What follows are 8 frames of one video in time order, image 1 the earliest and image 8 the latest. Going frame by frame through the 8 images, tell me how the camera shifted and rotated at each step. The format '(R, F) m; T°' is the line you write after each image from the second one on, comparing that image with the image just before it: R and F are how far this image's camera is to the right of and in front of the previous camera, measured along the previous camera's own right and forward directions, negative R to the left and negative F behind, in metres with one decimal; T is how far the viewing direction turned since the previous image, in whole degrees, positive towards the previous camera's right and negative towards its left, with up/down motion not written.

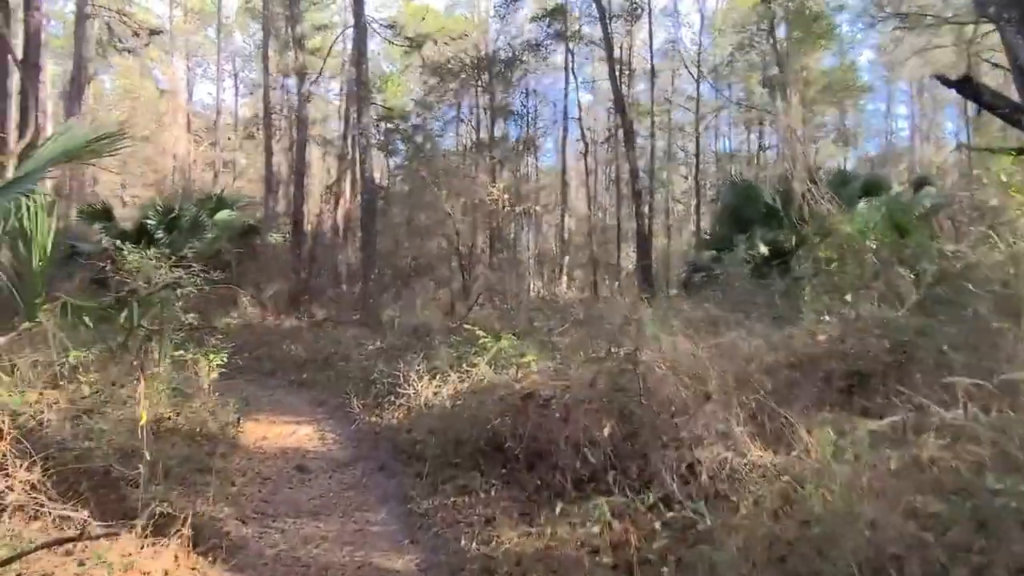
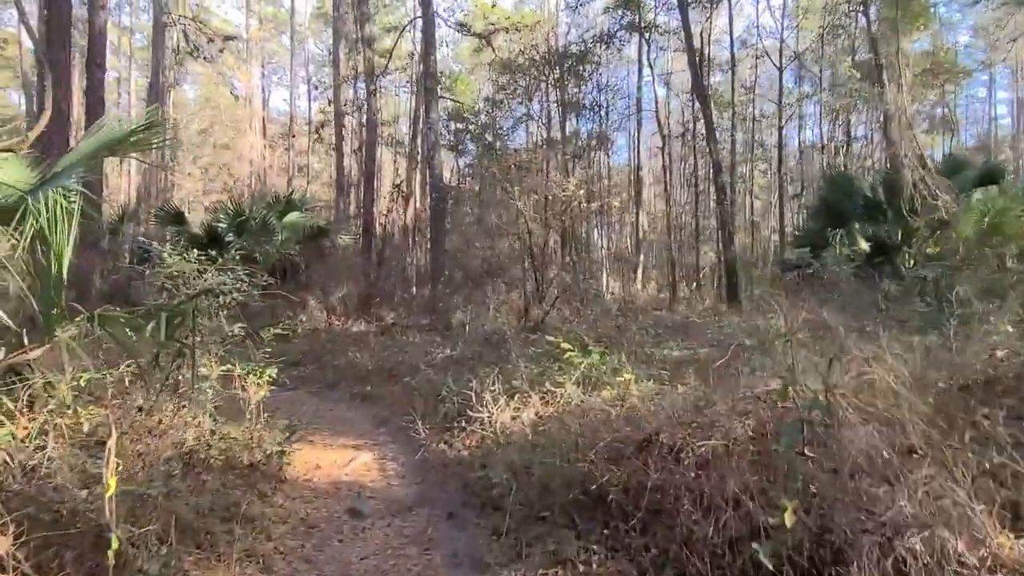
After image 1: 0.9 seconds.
(-0.1, +0.7) m; -5°
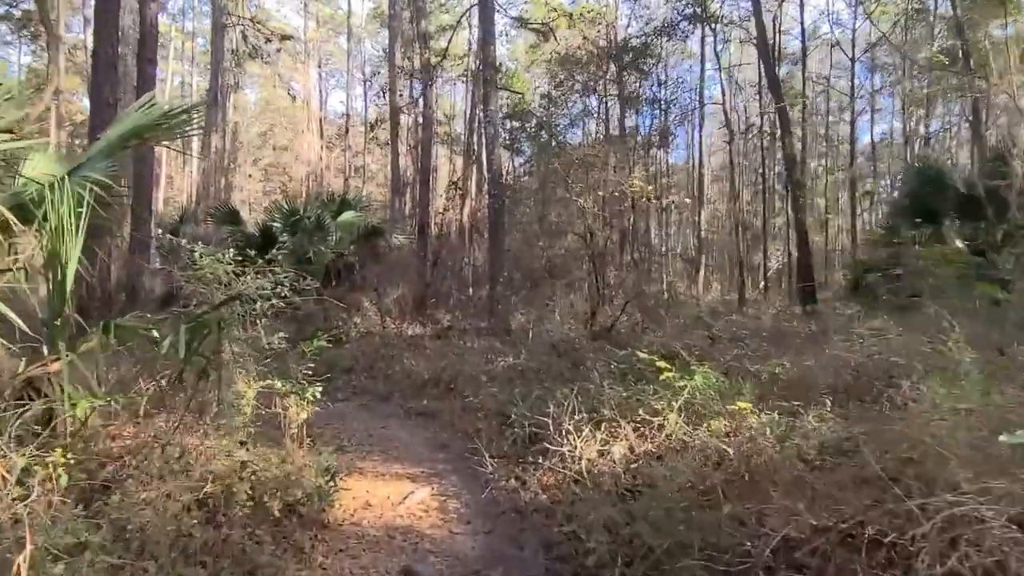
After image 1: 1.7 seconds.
(-0.1, +0.6) m; -4°
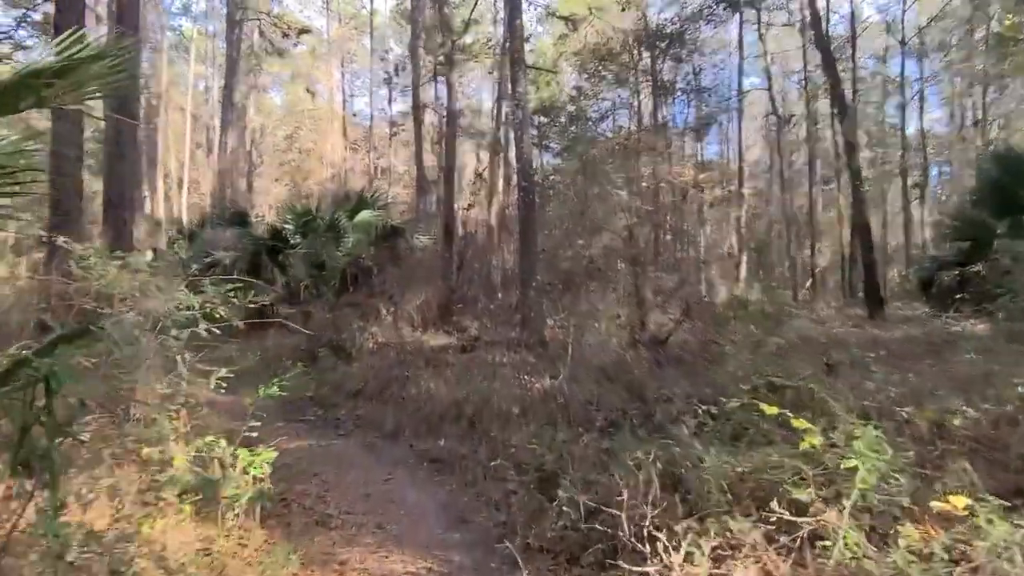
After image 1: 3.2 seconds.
(-0.1, +1.2) m; -2°
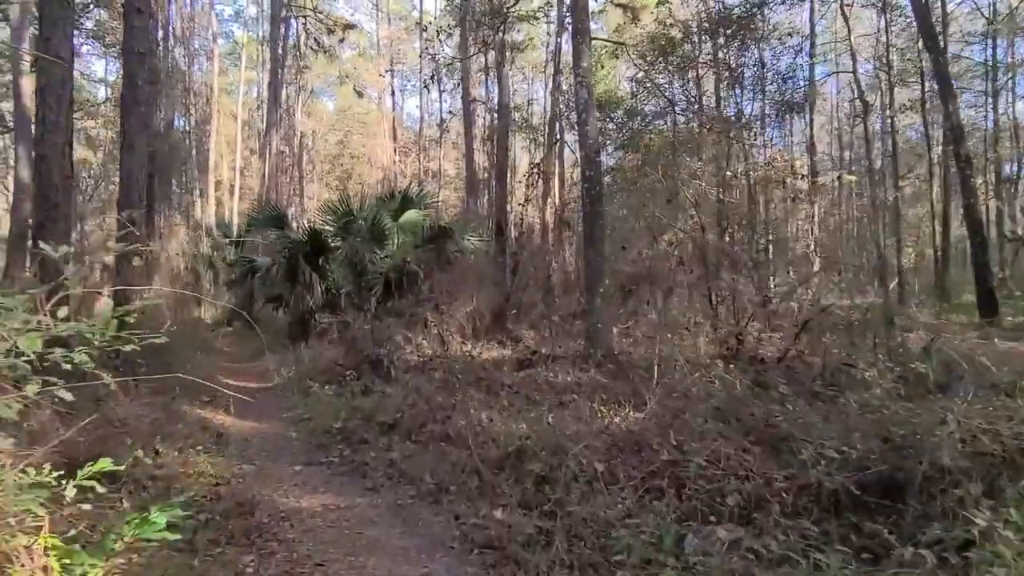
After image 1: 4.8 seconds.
(-0.1, +1.3) m; -4°
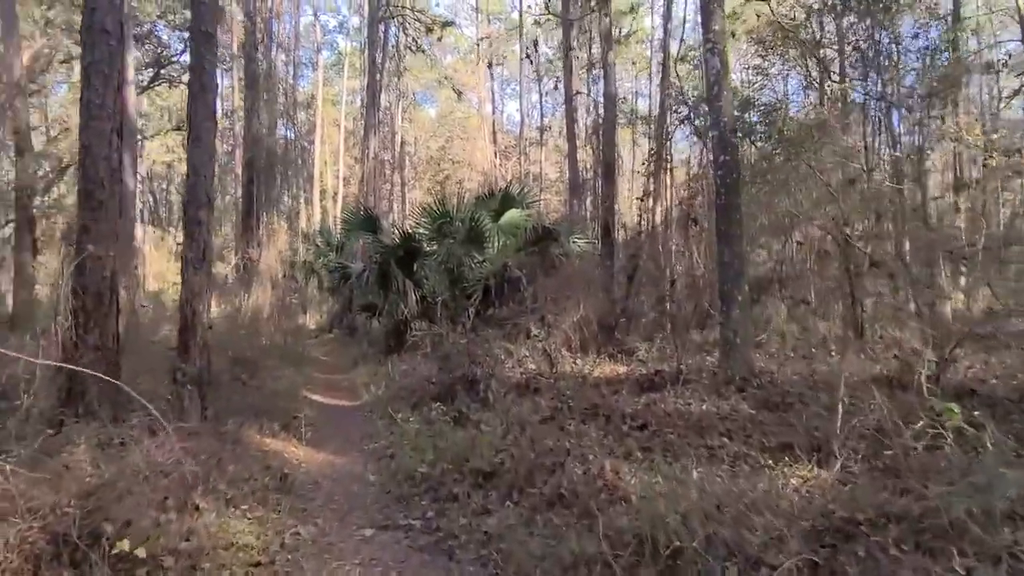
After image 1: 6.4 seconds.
(-0.2, +1.2) m; -8°
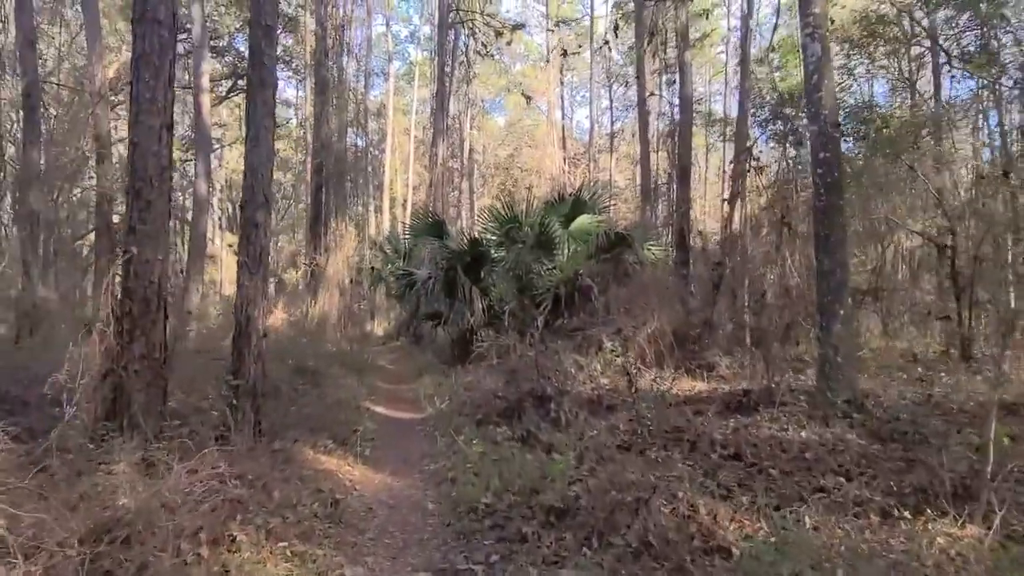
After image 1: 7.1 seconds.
(-0.1, +0.5) m; -5°
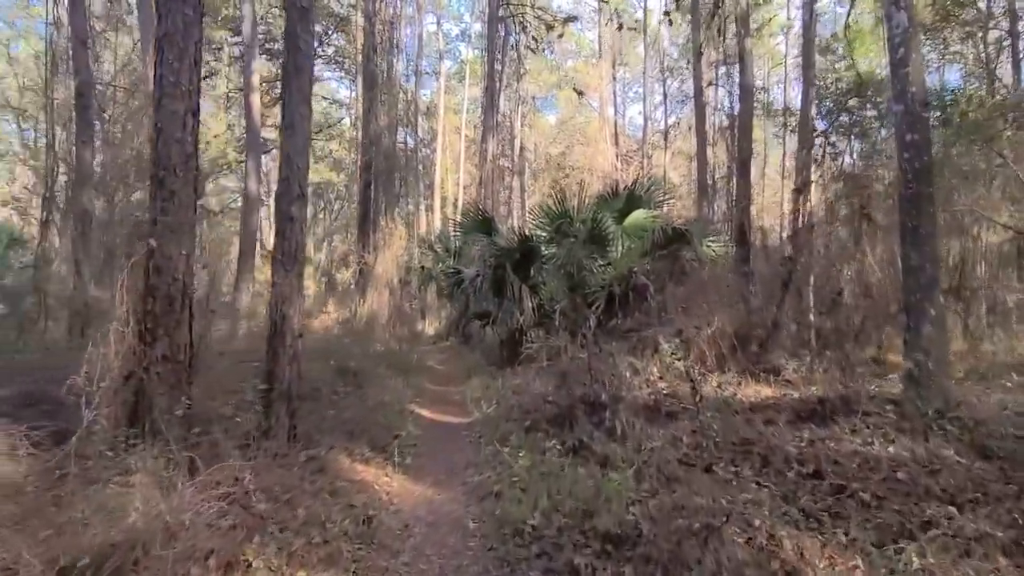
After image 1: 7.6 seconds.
(0.0, +0.4) m; -4°
